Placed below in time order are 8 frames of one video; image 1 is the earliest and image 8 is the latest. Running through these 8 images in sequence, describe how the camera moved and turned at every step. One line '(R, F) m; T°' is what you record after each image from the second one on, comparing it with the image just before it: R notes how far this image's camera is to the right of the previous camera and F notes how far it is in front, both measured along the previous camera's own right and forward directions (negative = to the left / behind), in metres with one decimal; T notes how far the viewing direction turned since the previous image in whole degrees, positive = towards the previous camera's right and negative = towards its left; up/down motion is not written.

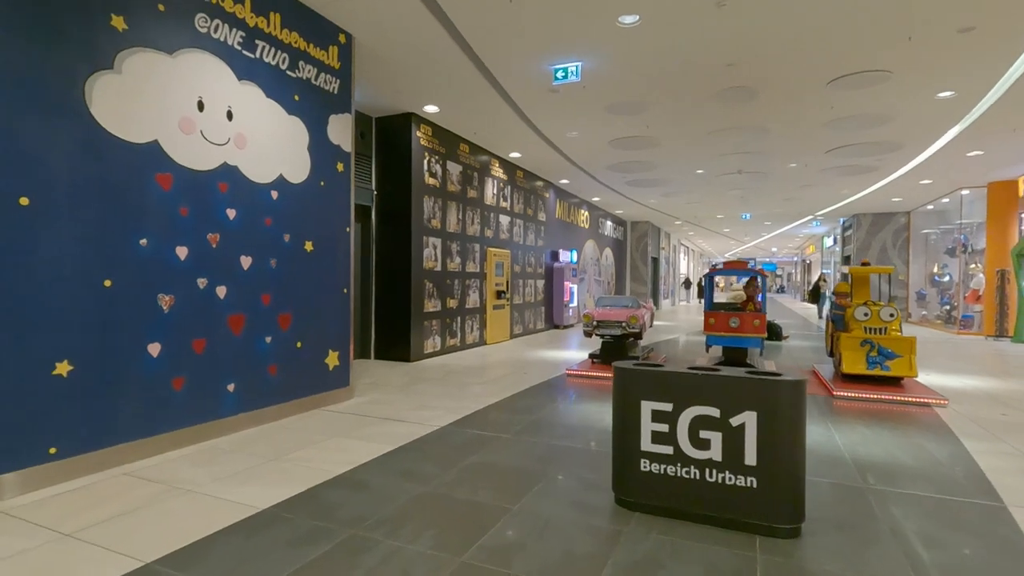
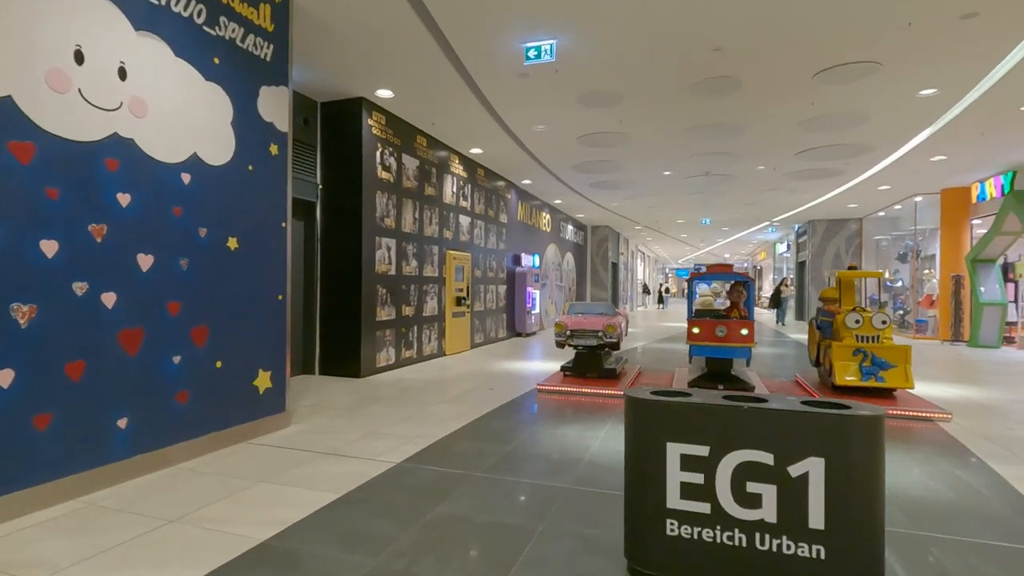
(-0.1, +0.7) m; +5°
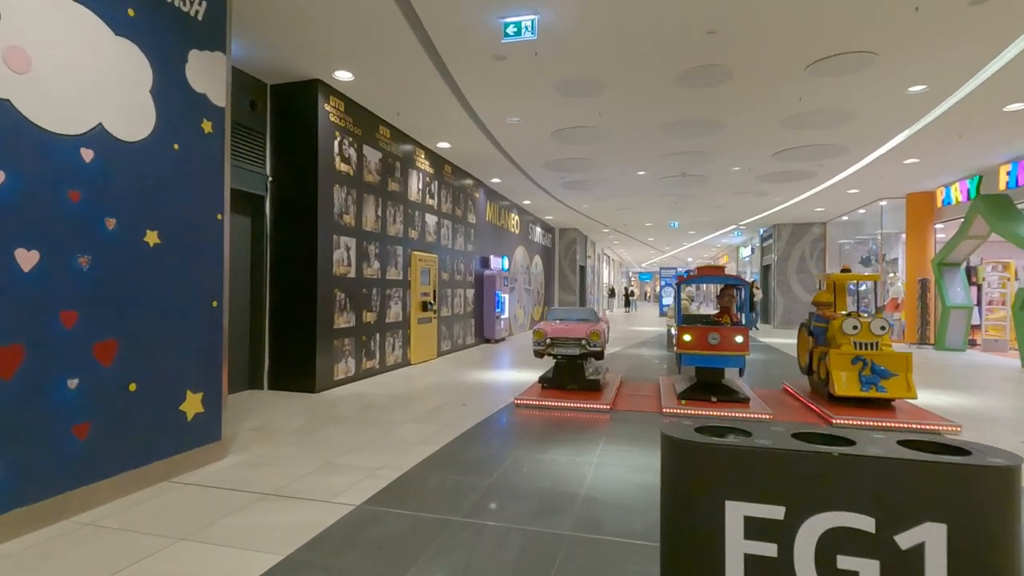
(-0.1, +0.5) m; +4°
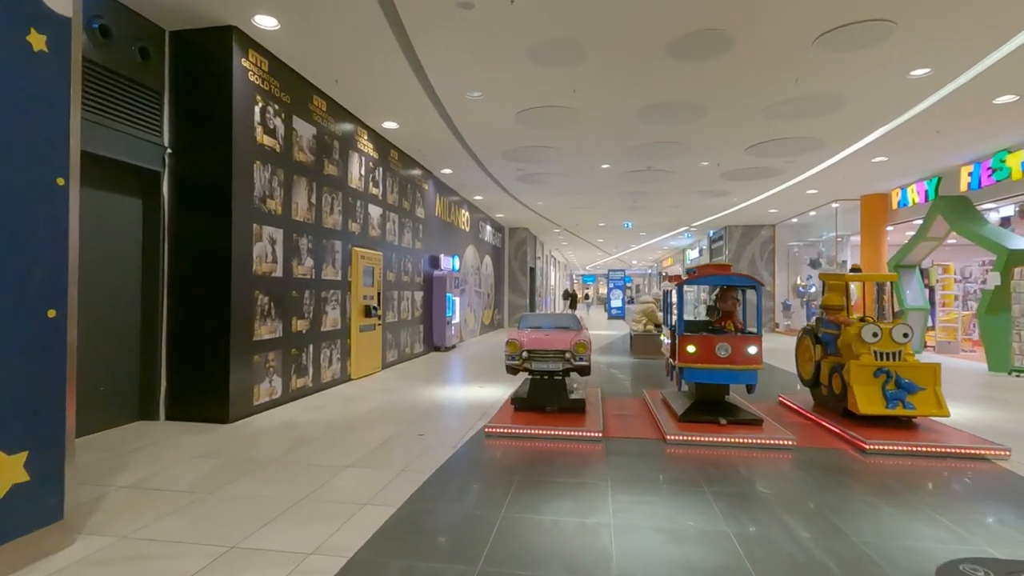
(-0.2, +1.0) m; +6°
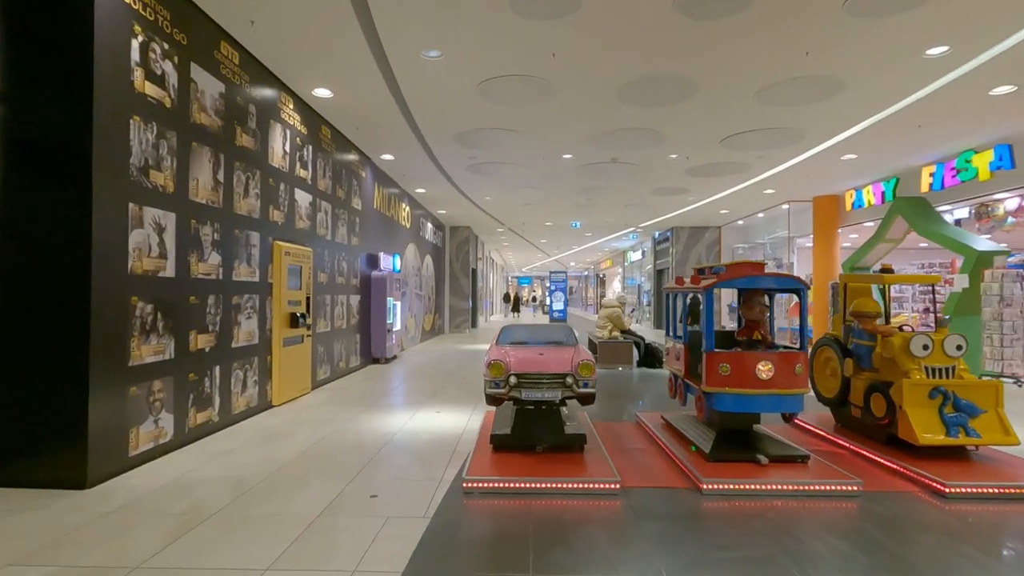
(-0.3, +1.1) m; +7°
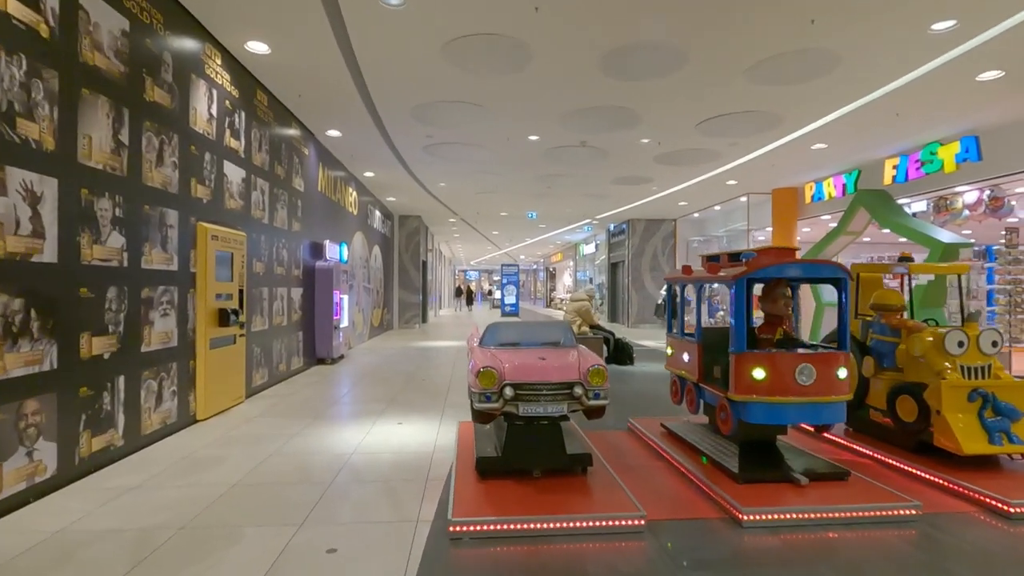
(-0.2, +0.7) m; +6°
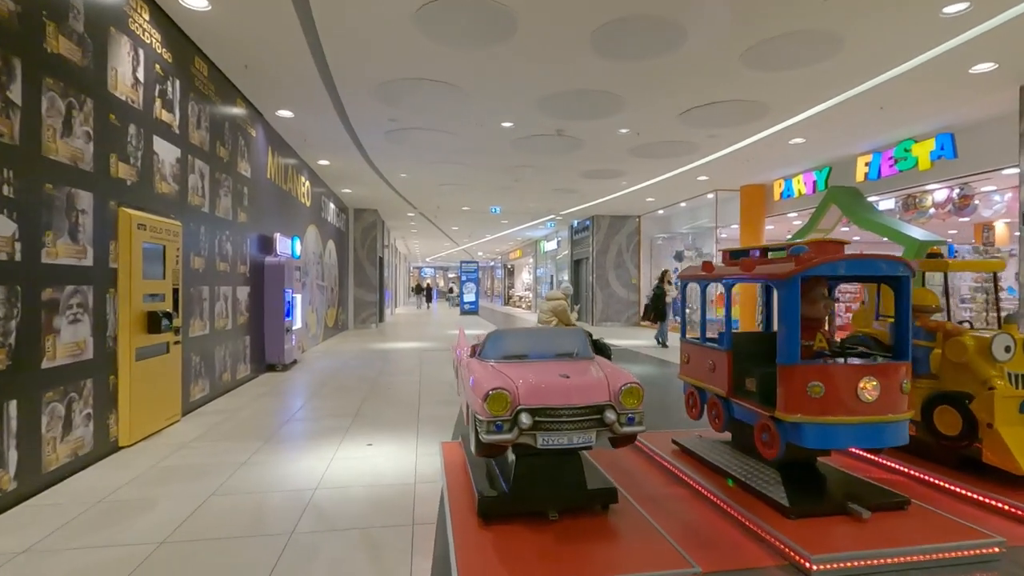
(-0.3, +0.6) m; +5°
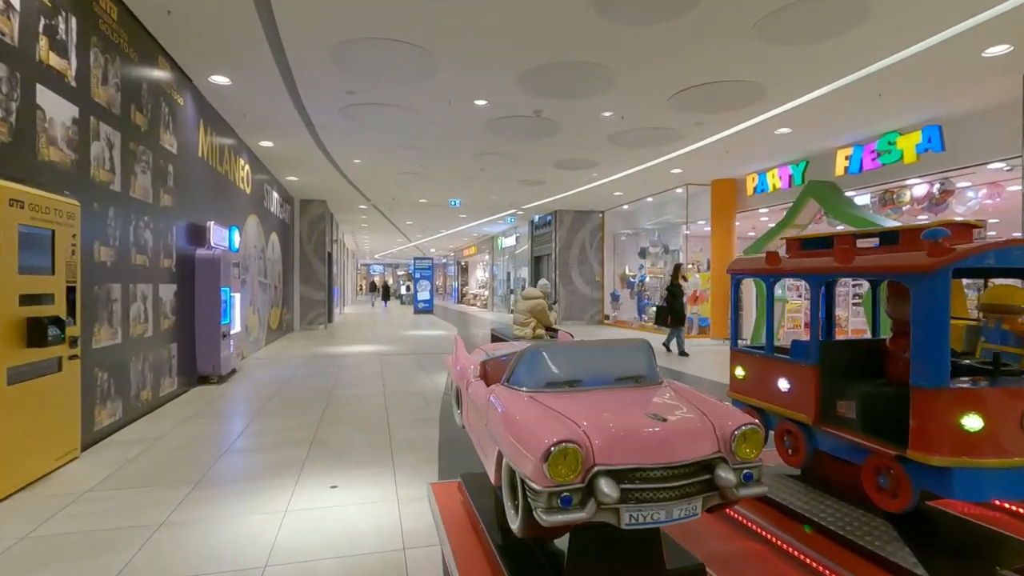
(-0.3, +0.8) m; +5°
